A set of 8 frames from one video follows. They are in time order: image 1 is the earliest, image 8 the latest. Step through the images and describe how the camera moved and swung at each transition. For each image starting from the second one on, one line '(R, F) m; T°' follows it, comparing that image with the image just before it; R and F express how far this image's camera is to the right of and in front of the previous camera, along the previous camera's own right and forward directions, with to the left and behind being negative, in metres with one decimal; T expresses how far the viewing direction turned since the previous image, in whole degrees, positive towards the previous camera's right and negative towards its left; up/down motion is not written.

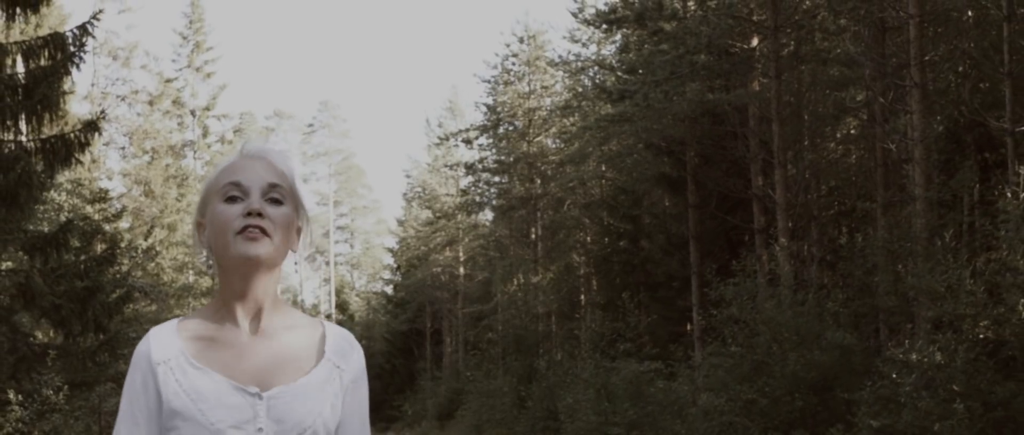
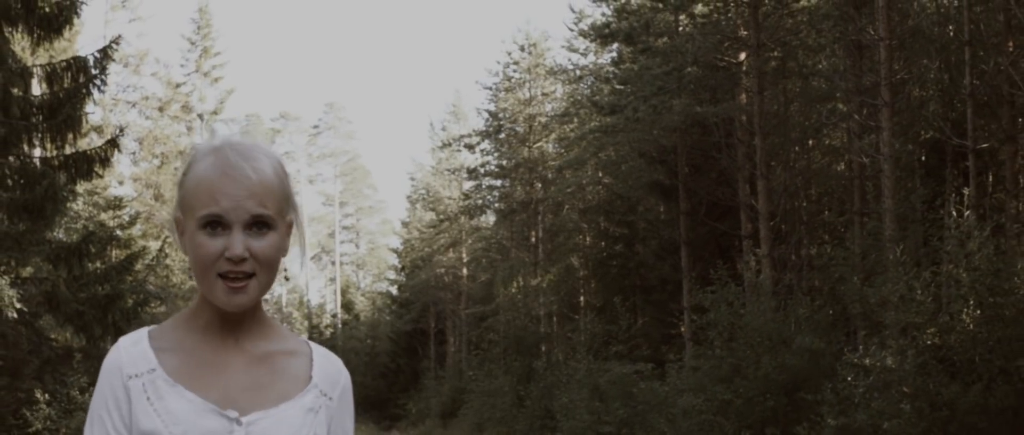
(+0.2, -1.2) m; 0°
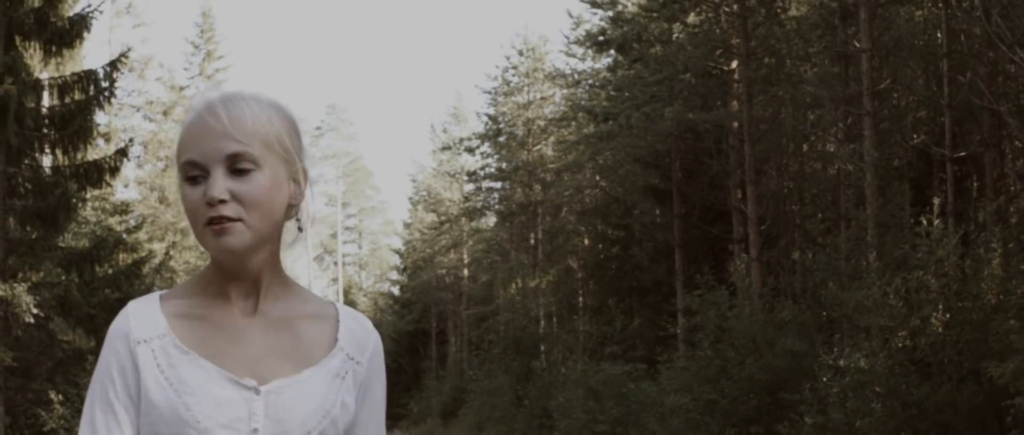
(+0.1, -0.7) m; 0°
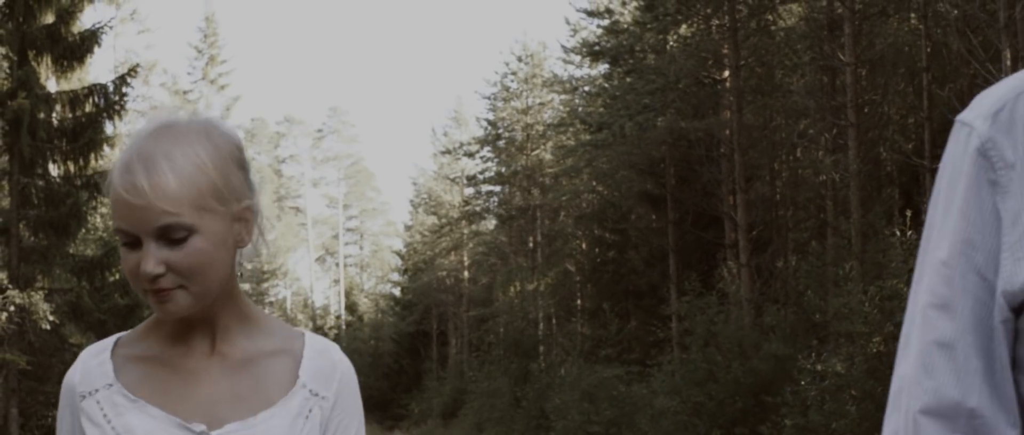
(+0.1, -0.7) m; 0°
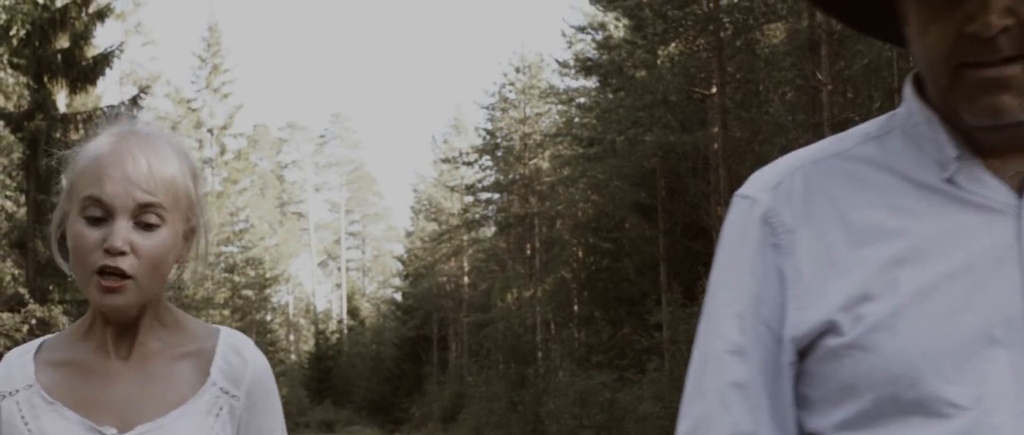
(+0.2, -1.1) m; 0°
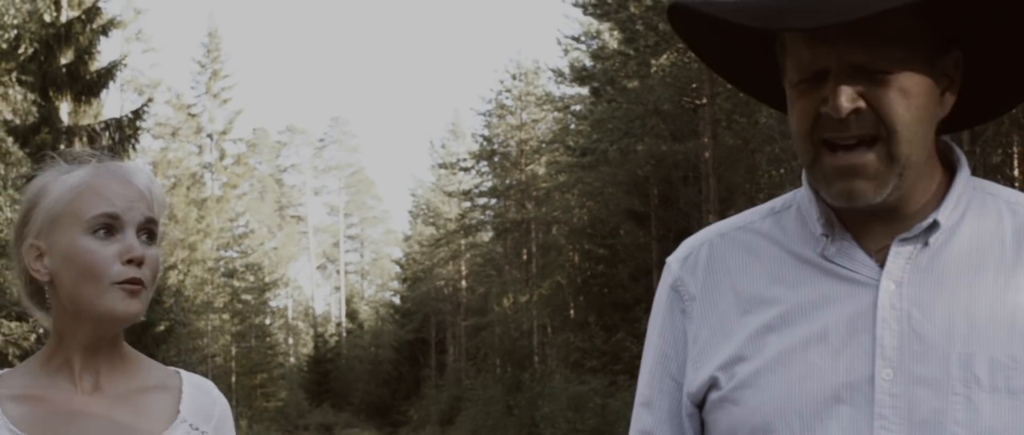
(+0.1, -0.6) m; 0°
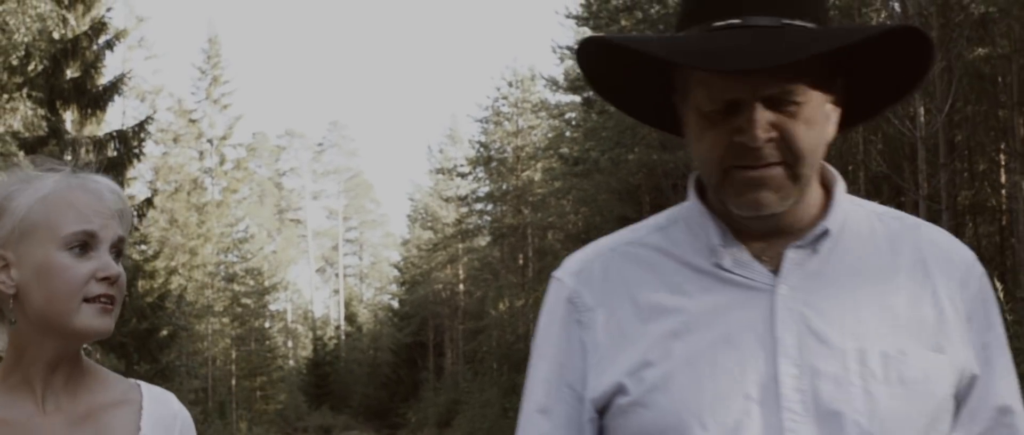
(+0.1, -0.8) m; 0°
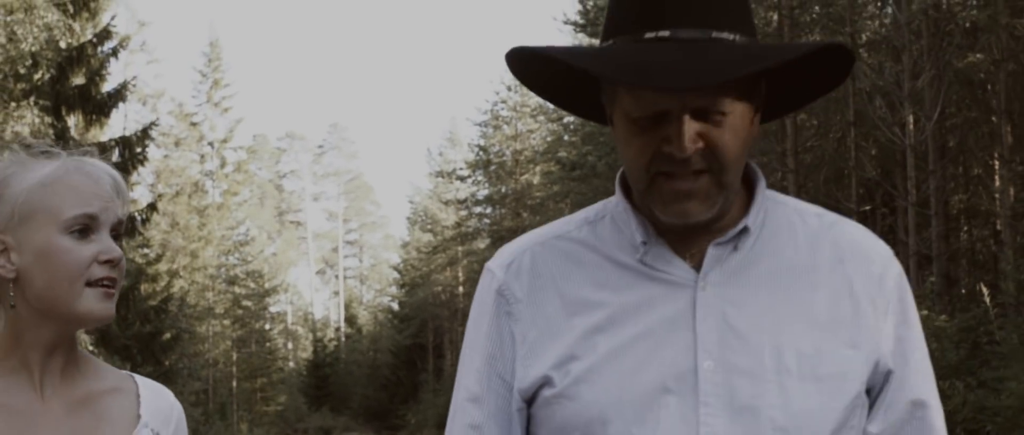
(0.0, -0.4) m; 0°
